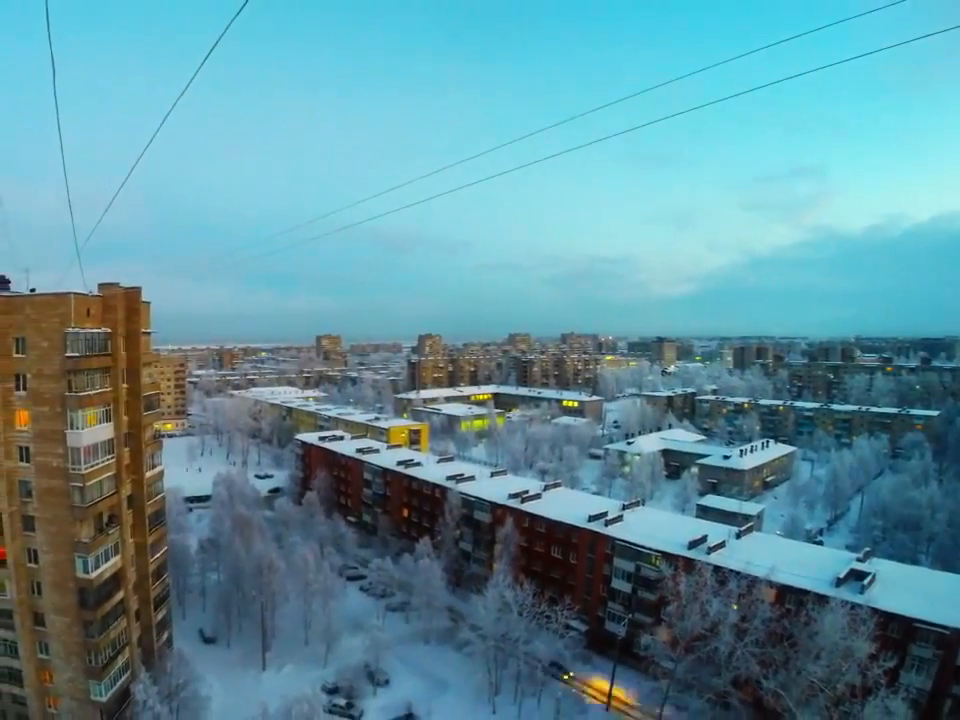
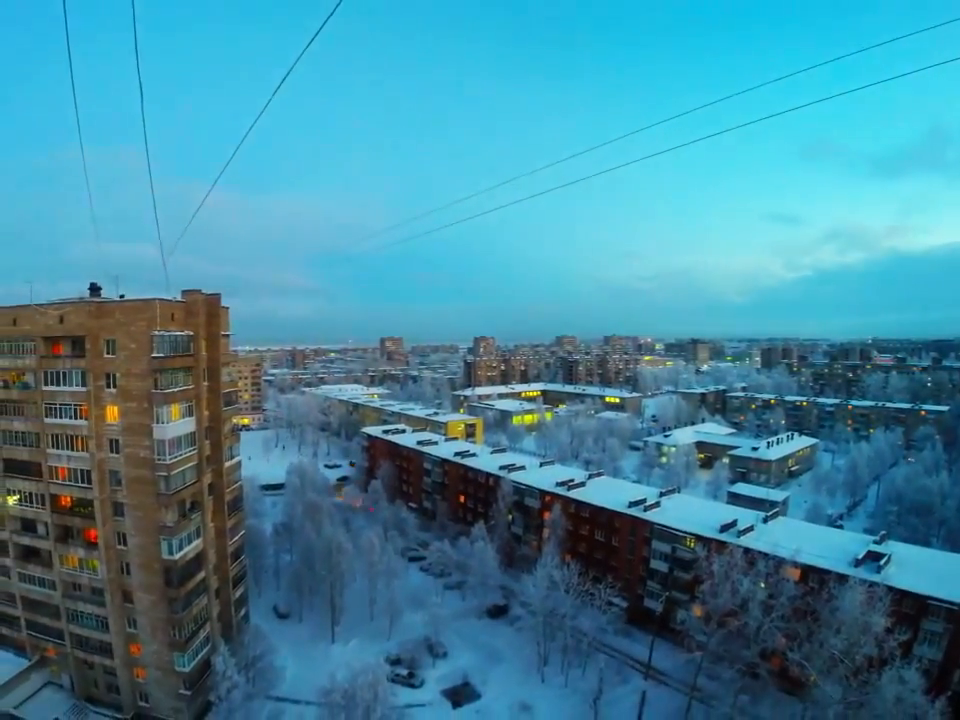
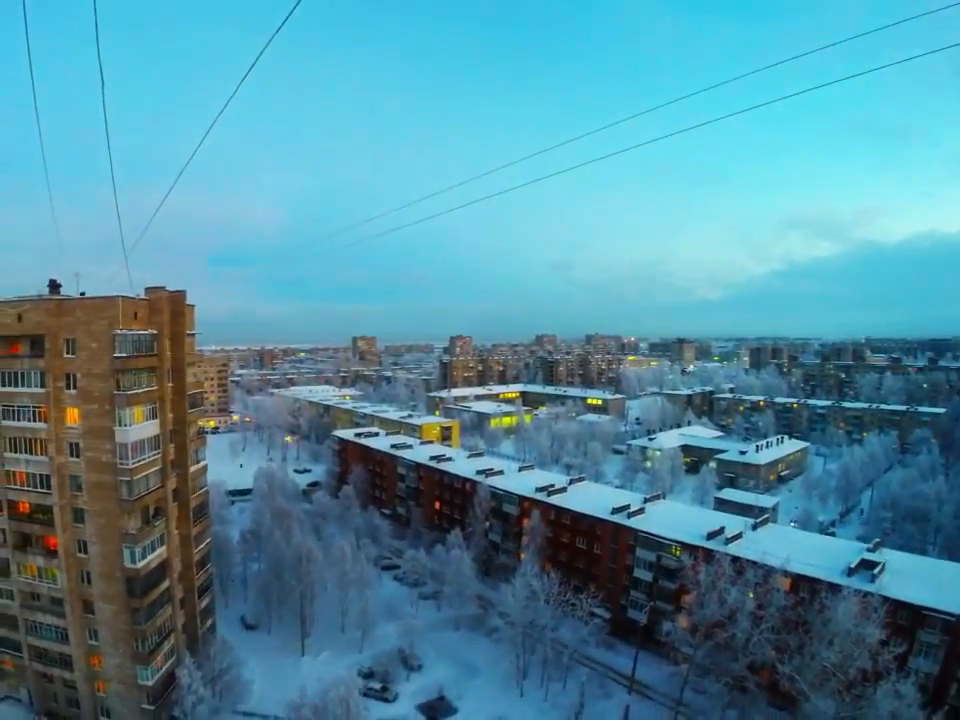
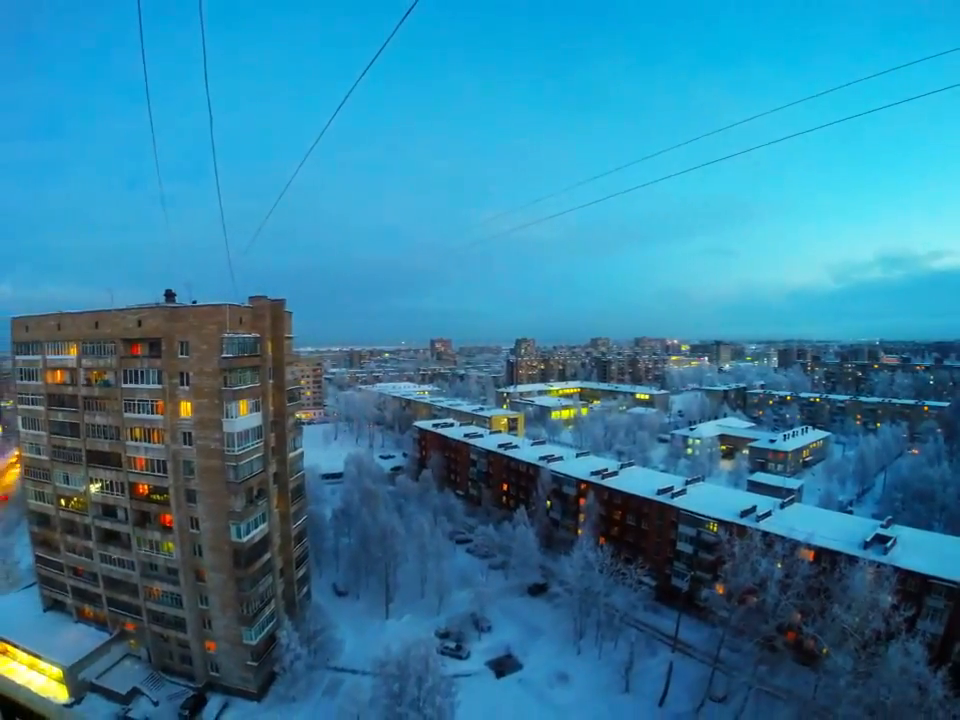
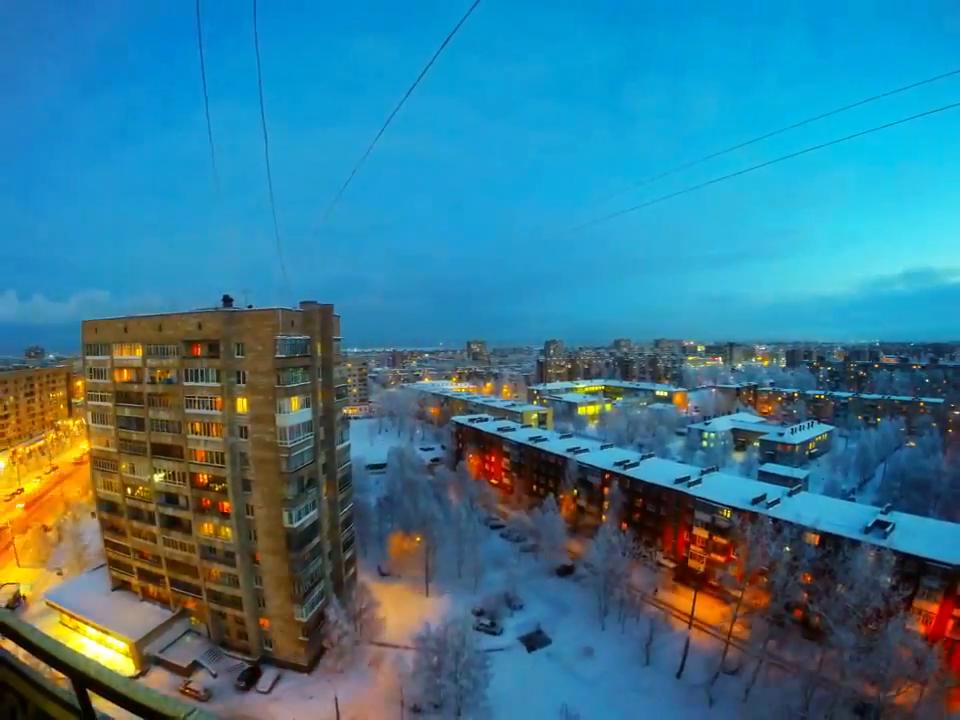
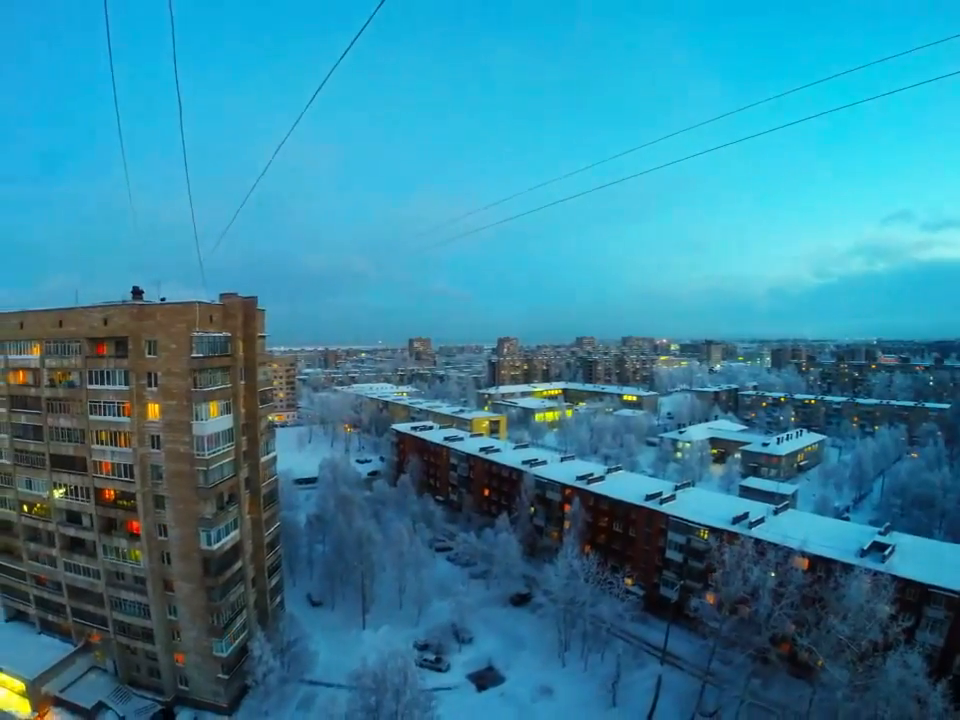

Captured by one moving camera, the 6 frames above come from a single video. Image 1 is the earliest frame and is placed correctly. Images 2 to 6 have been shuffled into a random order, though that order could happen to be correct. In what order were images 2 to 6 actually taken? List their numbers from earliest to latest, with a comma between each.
3, 2, 6, 4, 5
